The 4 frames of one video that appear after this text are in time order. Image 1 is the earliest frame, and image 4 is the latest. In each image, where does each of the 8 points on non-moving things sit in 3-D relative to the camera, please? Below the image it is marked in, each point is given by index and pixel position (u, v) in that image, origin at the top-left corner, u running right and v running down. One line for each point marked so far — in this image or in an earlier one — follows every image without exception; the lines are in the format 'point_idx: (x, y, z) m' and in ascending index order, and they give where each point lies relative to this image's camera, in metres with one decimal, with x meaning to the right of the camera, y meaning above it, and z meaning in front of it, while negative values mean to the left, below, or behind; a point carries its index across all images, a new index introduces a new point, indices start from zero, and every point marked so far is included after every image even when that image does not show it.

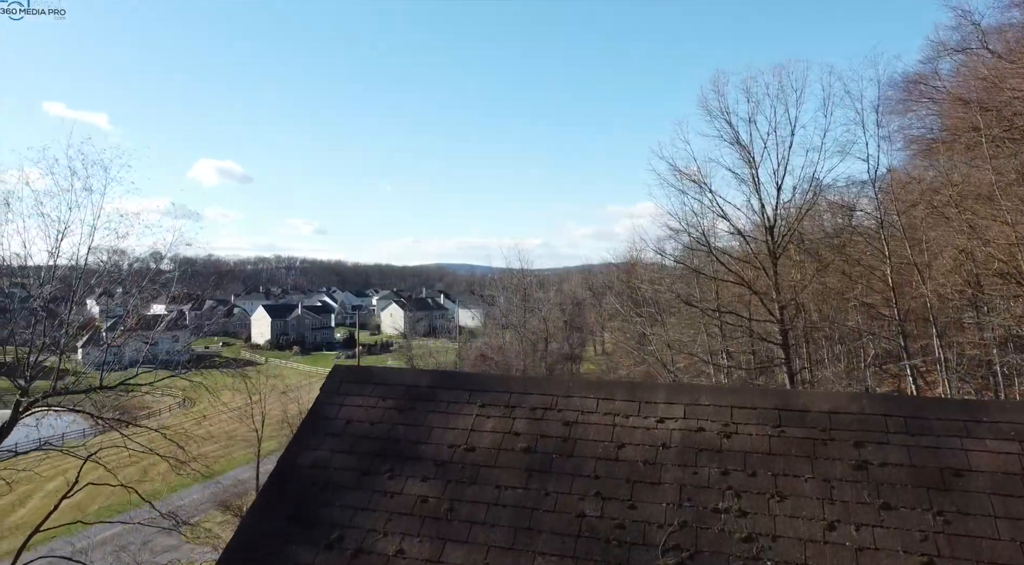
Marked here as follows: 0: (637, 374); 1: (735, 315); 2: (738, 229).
0: (+2.7, -2.1, +17.7) m
1: (+3.8, -0.6, +13.6) m
2: (+3.5, +0.8, +12.6) m
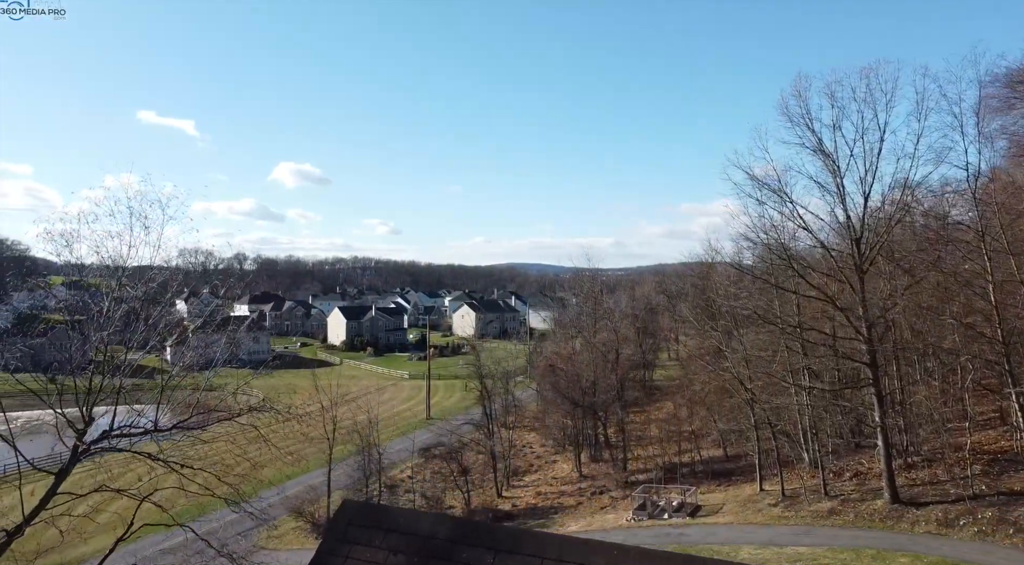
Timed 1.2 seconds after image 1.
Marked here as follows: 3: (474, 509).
0: (+4.2, -2.3, +17.0) m
1: (+4.9, -0.8, +12.8) m
2: (+4.5, +0.6, +11.8) m
3: (-0.9, -5.4, +19.0) m
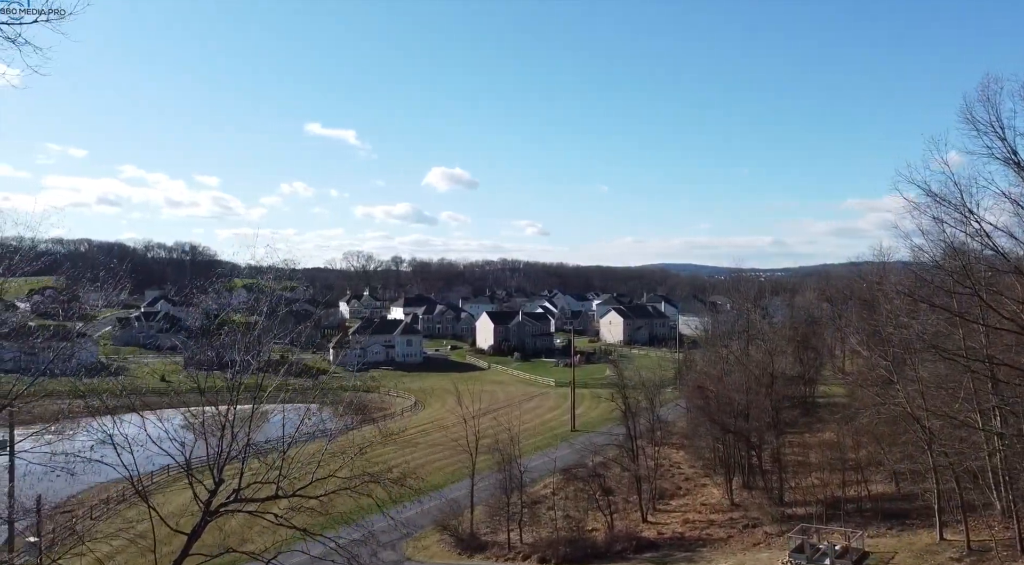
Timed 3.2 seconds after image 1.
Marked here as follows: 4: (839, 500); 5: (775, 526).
0: (+7.0, -2.6, +15.2) m
1: (+6.8, -1.1, +10.9) m
2: (+6.2, +0.2, +10.0) m
3: (+2.4, -5.7, +18.1) m
4: (+6.9, -4.6, +17.0) m
5: (+5.6, -5.1, +16.9) m
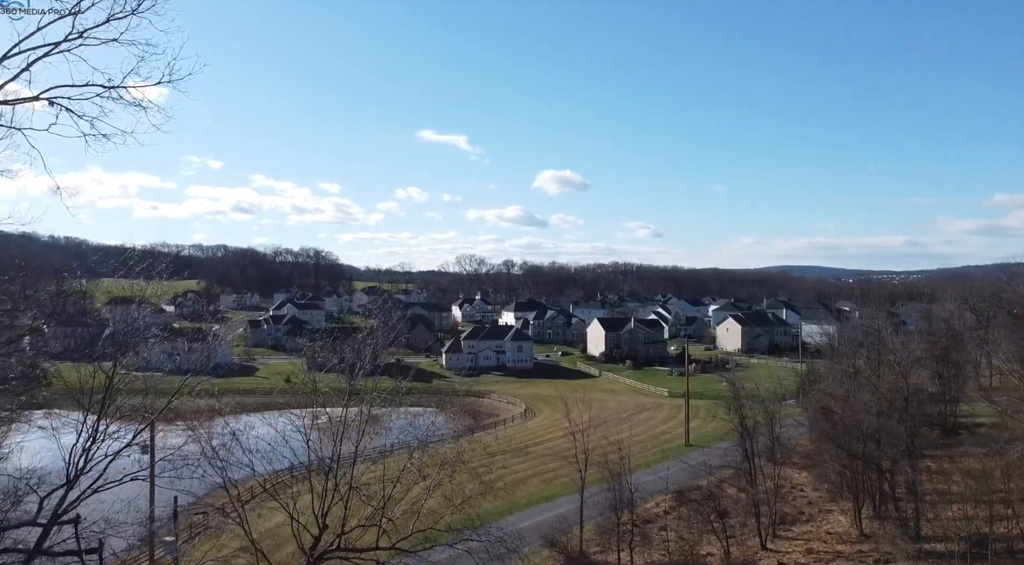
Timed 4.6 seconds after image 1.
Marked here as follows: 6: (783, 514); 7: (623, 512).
0: (+8.8, -2.8, +13.5) m
1: (+8.0, -1.4, +9.3) m
2: (+7.3, 0.0, +8.5) m
3: (+4.7, -6.0, +17.1) m
4: (+9.0, -4.9, +15.3) m
5: (+7.7, -5.4, +15.4) m
6: (+6.6, -5.7, +19.6) m
7: (+2.7, -5.7, +19.9) m
